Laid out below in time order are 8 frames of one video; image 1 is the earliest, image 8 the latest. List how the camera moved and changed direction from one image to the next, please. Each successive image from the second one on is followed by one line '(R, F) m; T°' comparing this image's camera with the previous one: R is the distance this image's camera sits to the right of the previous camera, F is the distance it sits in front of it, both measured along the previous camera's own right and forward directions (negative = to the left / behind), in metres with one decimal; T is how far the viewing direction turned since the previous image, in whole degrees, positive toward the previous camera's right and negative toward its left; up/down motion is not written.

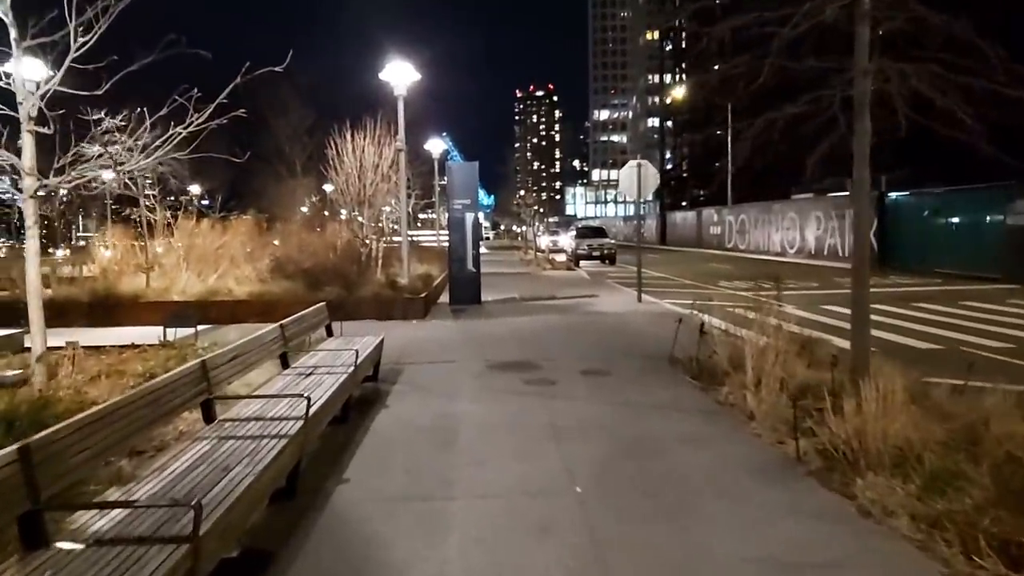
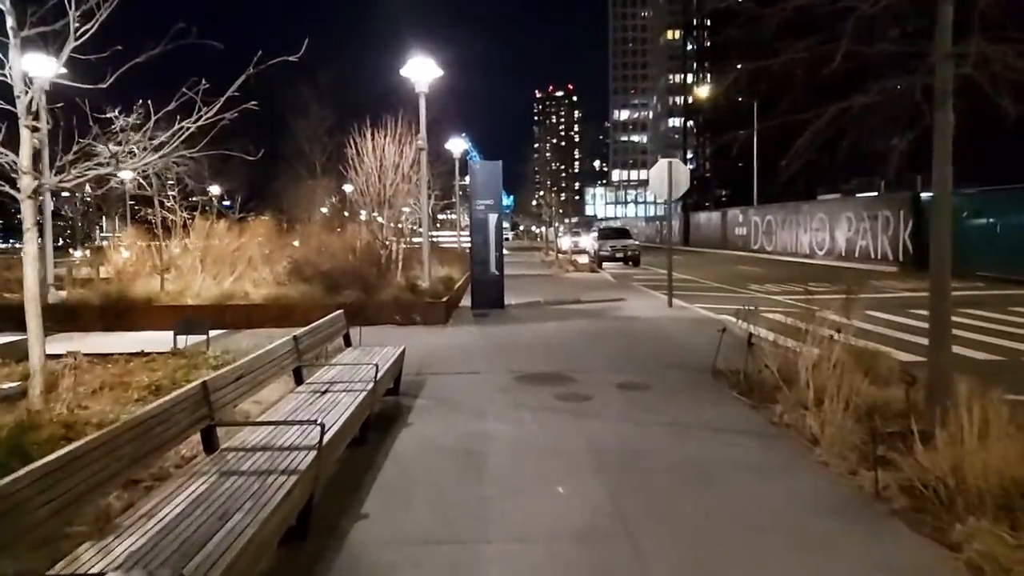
(-0.2, +0.8) m; -2°
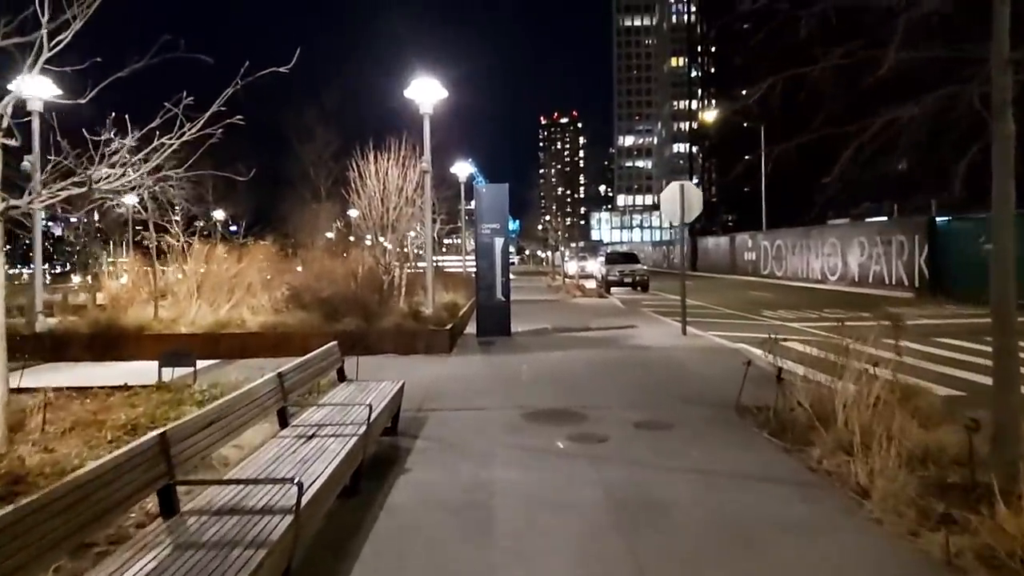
(0.0, +0.7) m; 0°
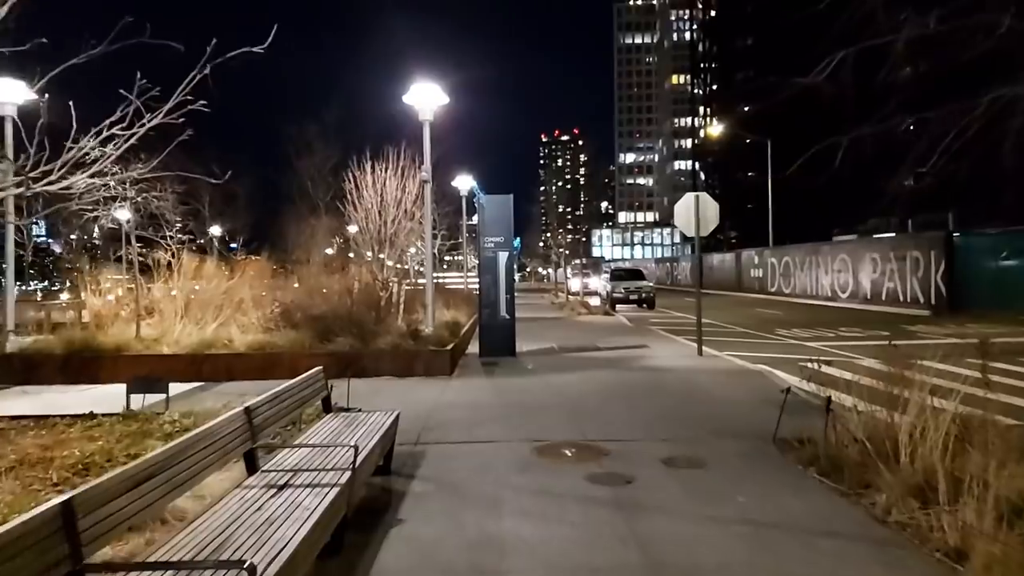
(-0.1, +1.1) m; 0°
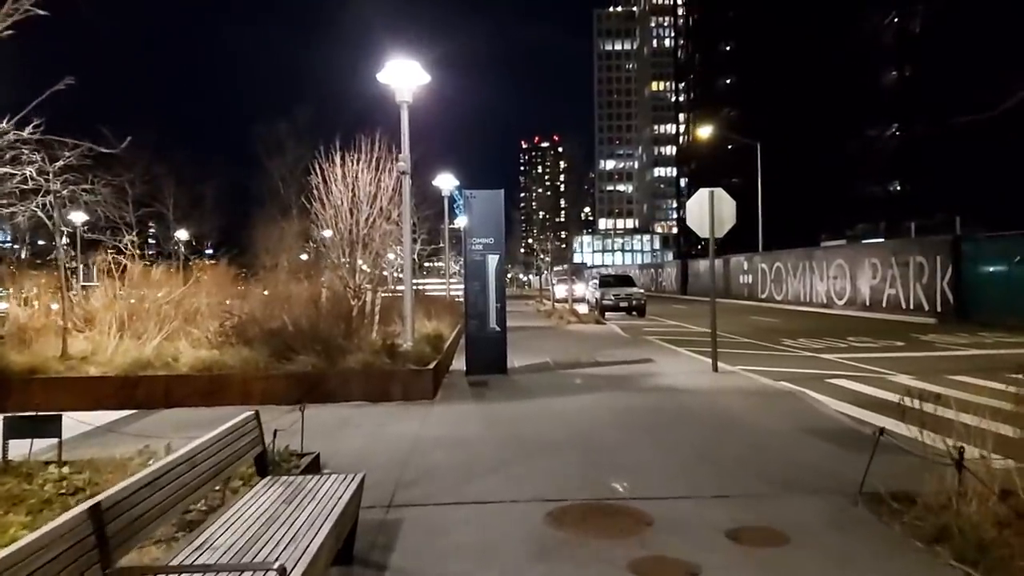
(-0.3, +2.2) m; +2°
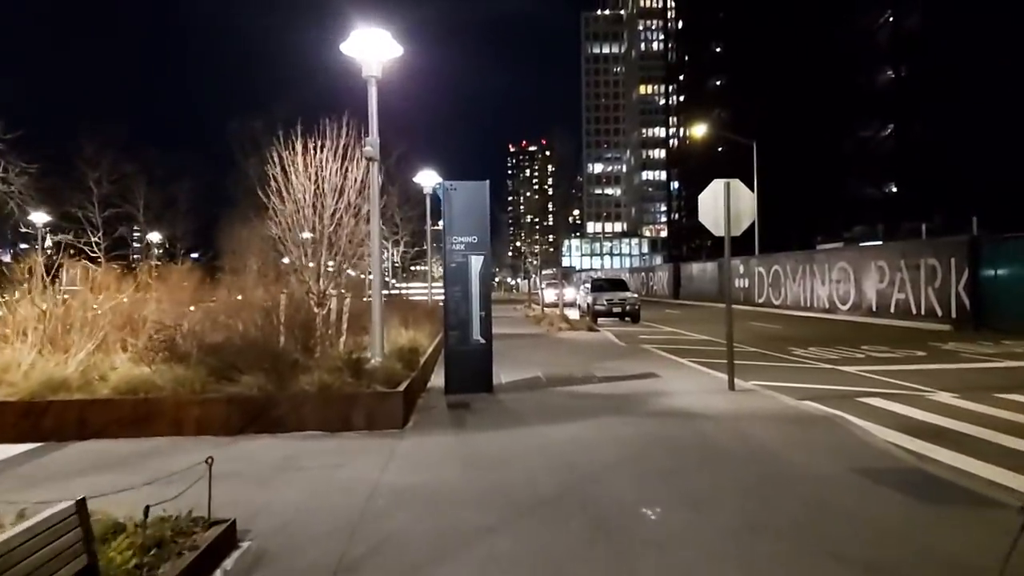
(0.0, +2.1) m; +1°
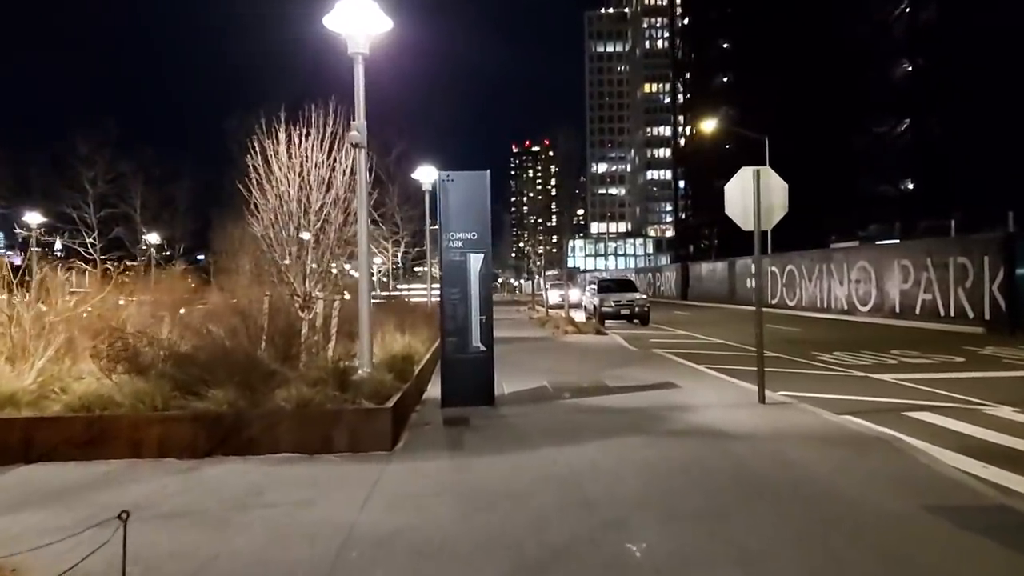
(0.0, +1.3) m; 0°
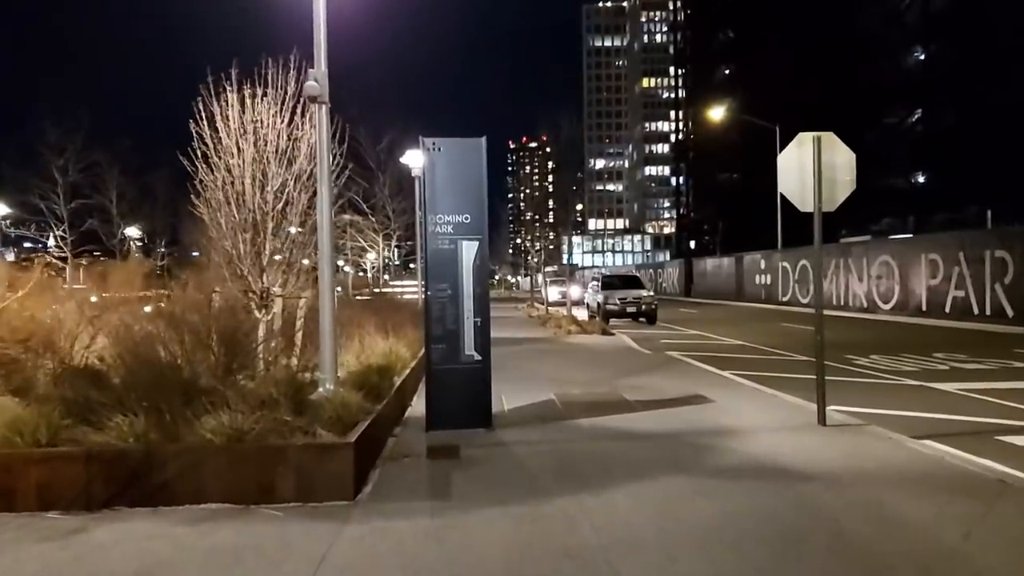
(-0.1, +2.4) m; 0°
